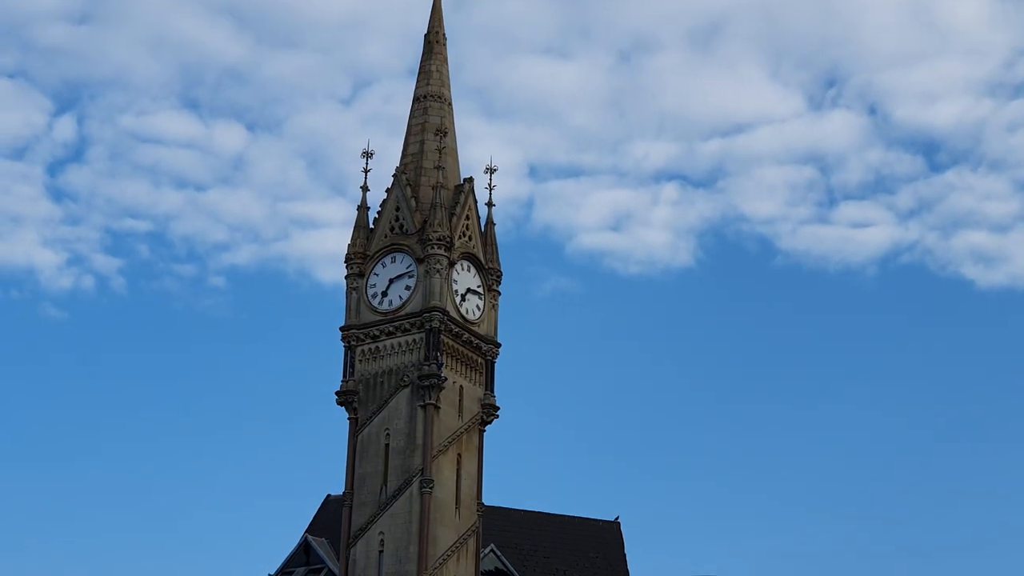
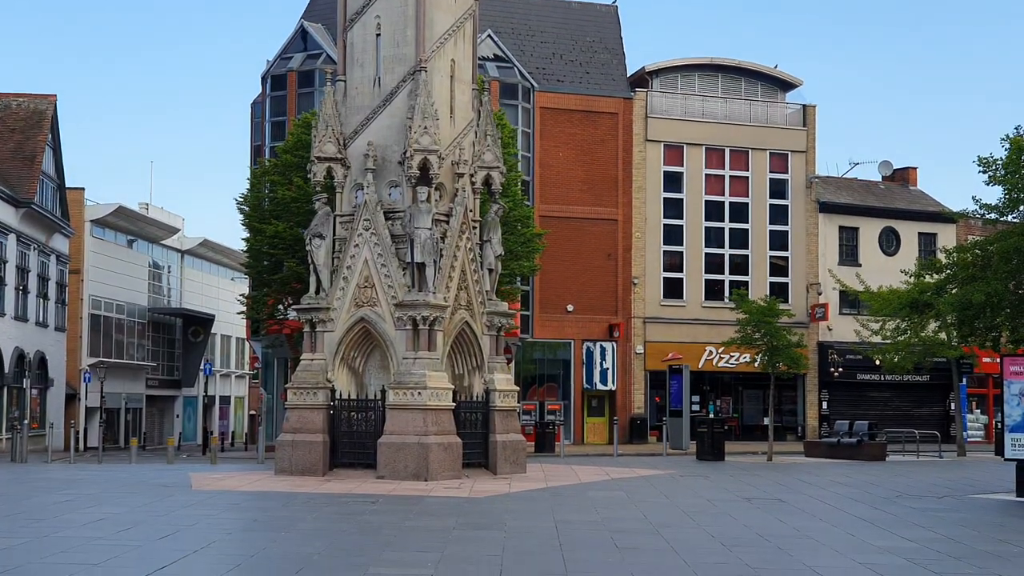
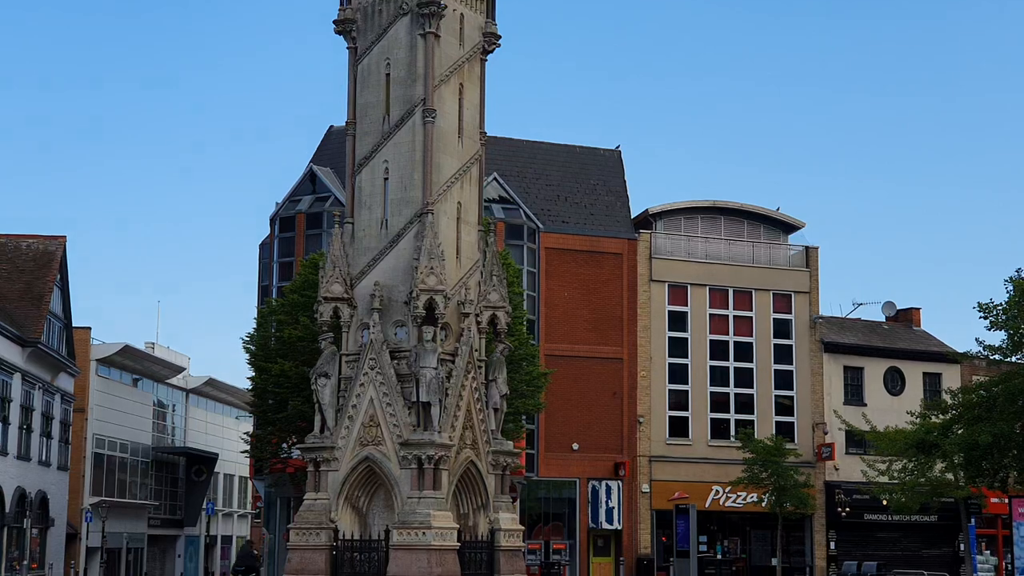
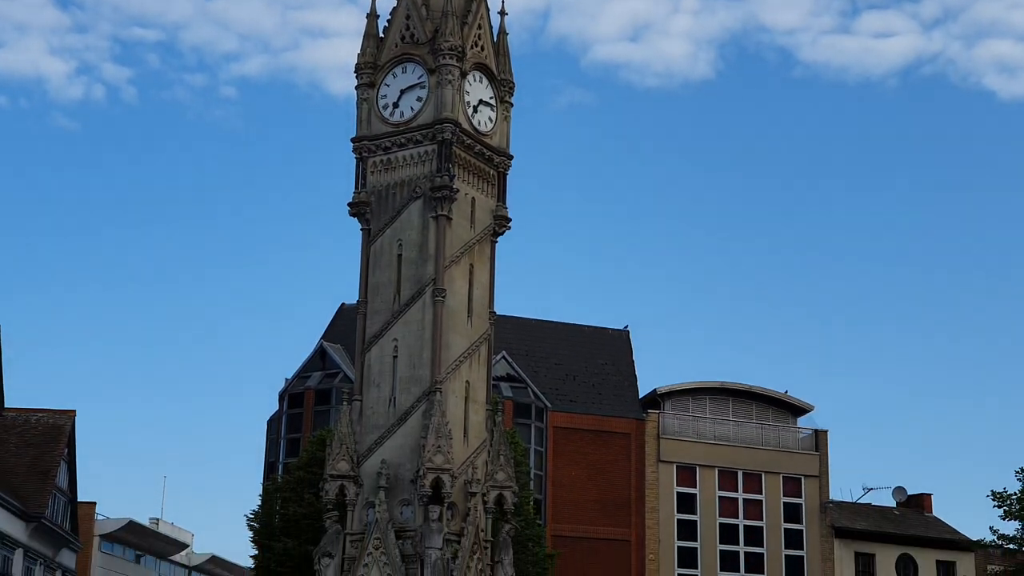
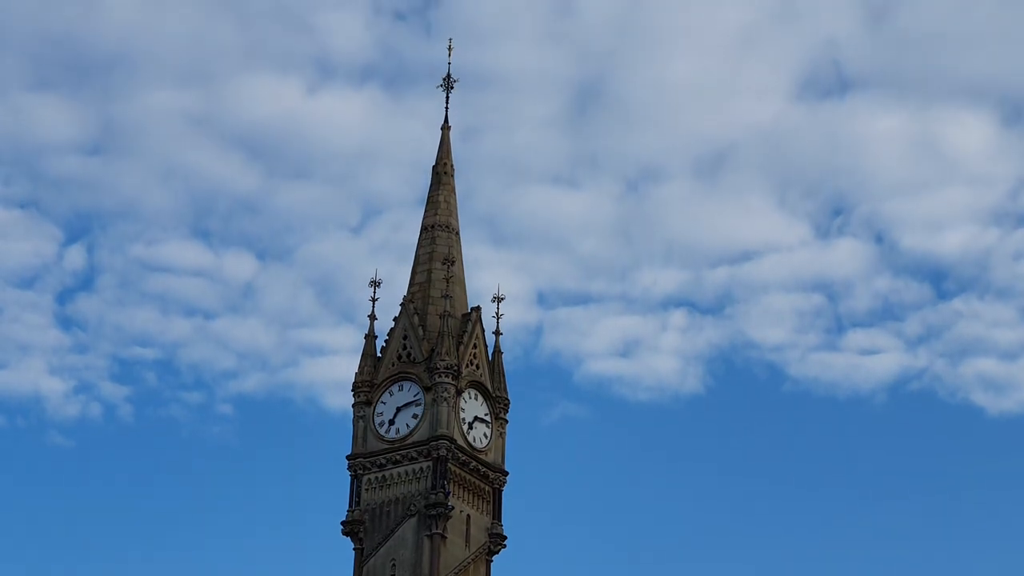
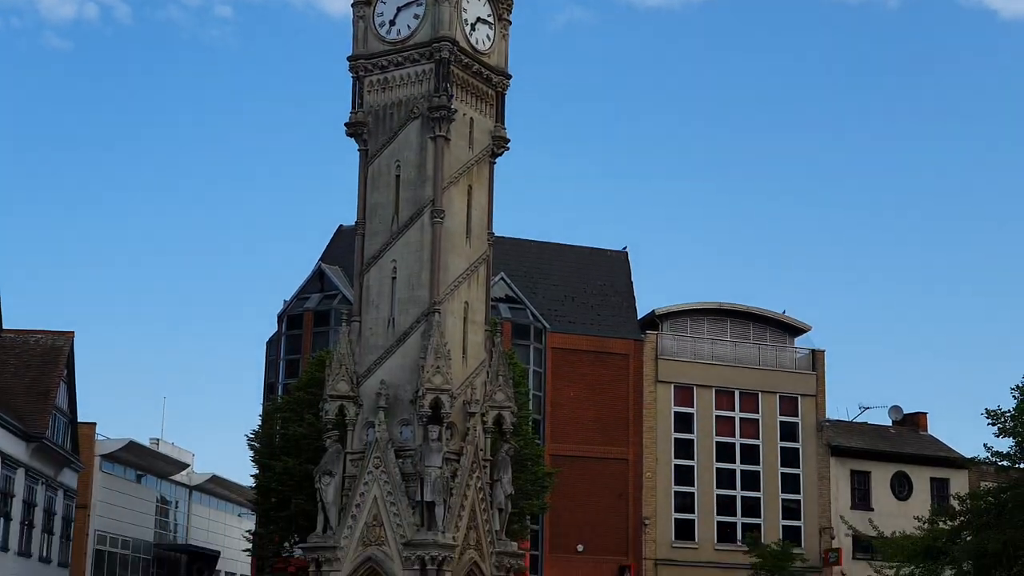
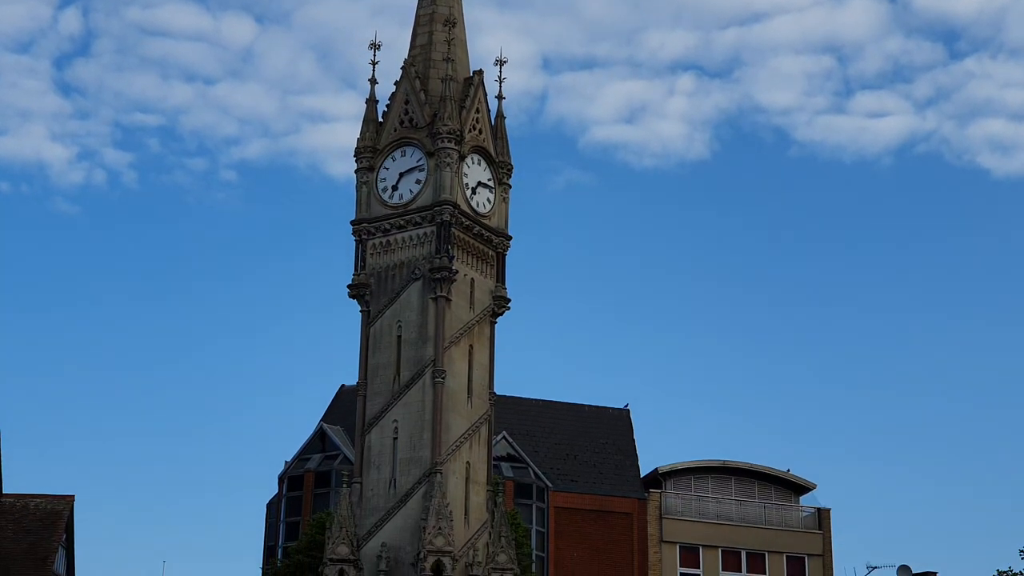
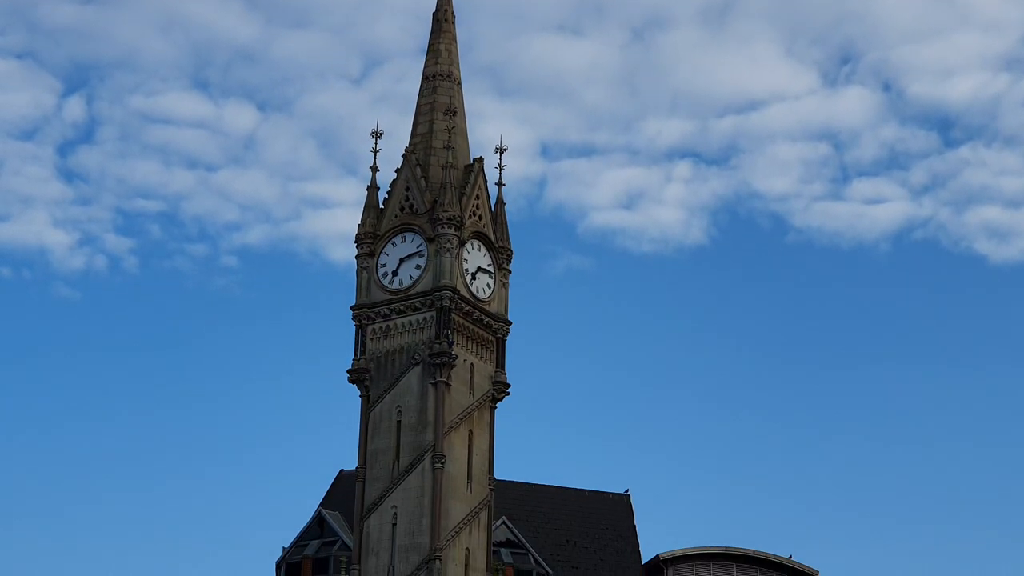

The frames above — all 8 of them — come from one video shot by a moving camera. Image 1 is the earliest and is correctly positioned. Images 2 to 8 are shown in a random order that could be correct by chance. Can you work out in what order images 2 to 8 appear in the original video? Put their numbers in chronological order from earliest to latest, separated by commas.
5, 8, 7, 4, 6, 3, 2
